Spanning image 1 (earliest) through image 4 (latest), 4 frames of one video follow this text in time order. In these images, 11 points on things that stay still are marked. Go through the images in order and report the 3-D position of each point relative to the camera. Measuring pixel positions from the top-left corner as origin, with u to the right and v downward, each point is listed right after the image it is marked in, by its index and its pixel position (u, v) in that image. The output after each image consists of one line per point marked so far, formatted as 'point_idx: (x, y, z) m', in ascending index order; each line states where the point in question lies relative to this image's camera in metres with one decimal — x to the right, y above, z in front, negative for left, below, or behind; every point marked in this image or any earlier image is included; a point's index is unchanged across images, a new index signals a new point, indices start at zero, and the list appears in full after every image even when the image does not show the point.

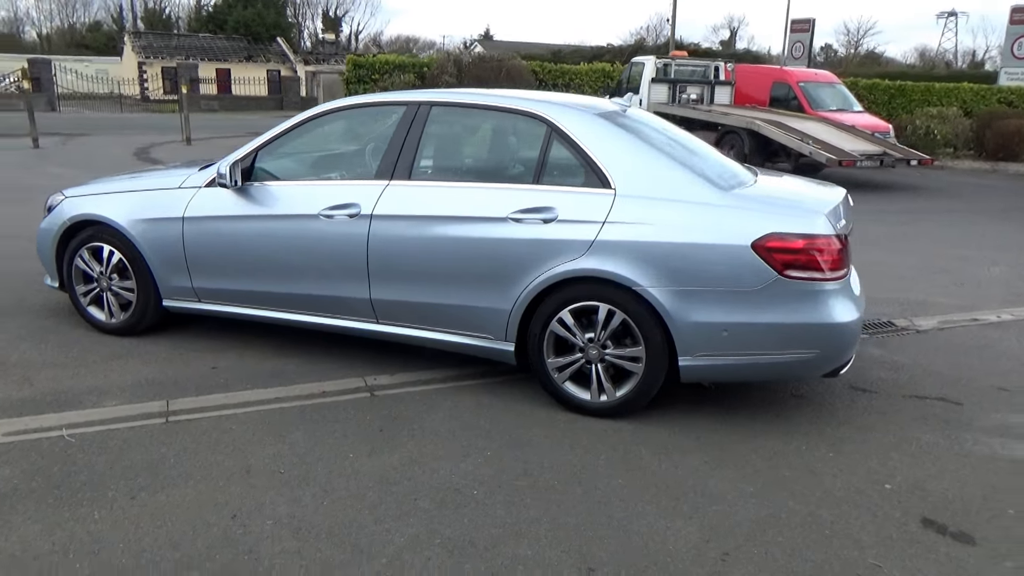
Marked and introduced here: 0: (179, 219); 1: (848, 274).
0: (-2.1, +0.4, +4.9) m
1: (+1.7, +0.1, +3.9) m
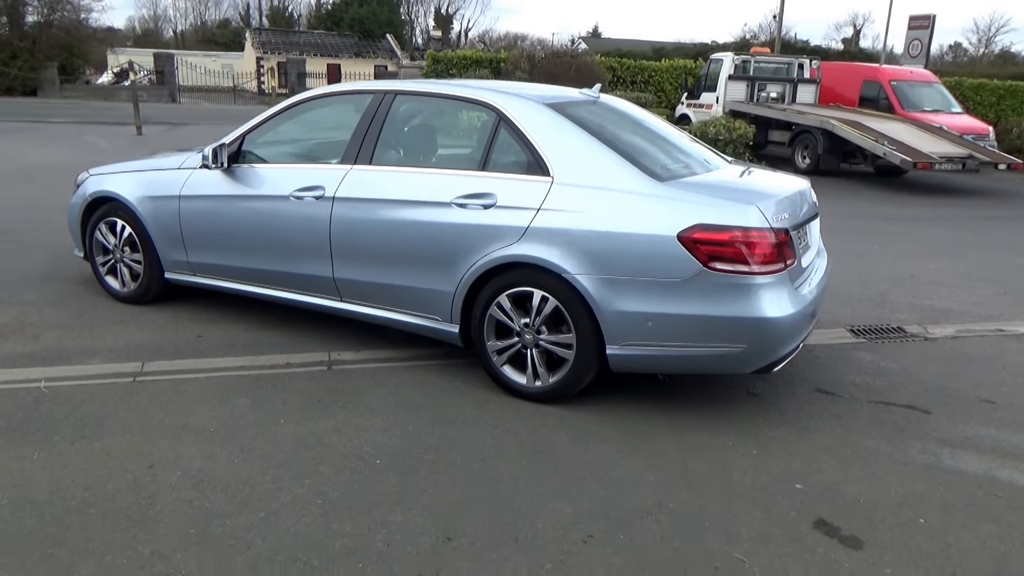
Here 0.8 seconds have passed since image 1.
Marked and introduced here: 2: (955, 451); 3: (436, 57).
0: (-2.3, +0.6, +5.3) m
1: (+1.3, +0.1, +3.8) m
2: (+2.2, -0.8, +3.9) m
3: (-1.8, +5.3, +18.0) m
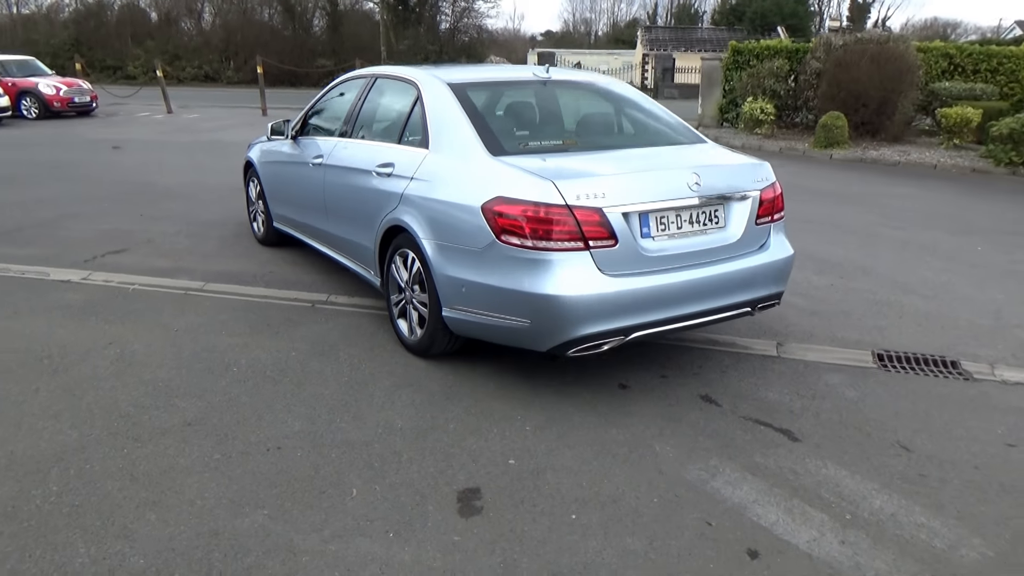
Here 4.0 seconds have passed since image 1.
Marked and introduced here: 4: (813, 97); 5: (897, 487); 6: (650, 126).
0: (-2.0, +1.1, +6.7) m
1: (+0.3, +0.2, +3.7) m
2: (+1.0, -0.8, +3.4) m
3: (+5.0, +5.4, +17.5) m
4: (+6.1, +3.8, +15.8) m
5: (+1.6, -0.8, +3.3) m
6: (+0.9, +1.0, +5.1) m
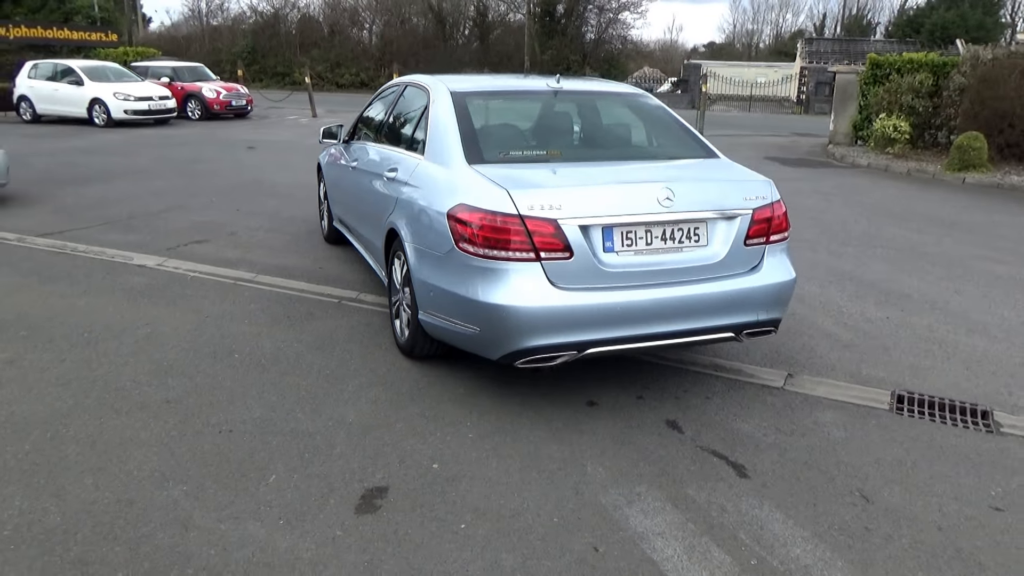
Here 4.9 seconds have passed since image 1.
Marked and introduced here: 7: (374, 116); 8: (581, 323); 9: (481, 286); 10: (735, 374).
0: (-1.6, +1.1, +7.0) m
1: (+0.1, +0.1, +3.7) m
2: (+0.7, -0.9, +3.2) m
3: (+7.6, +4.8, +16.4) m
4: (+8.2, +3.2, +14.5) m
5: (+1.3, -1.0, +3.1) m
6: (+1.0, +0.9, +4.9) m
7: (-1.1, +1.4, +6.3) m
8: (+0.3, -0.2, +3.8) m
9: (-0.1, 0.0, +3.8) m
10: (+1.3, -0.5, +4.7) m
